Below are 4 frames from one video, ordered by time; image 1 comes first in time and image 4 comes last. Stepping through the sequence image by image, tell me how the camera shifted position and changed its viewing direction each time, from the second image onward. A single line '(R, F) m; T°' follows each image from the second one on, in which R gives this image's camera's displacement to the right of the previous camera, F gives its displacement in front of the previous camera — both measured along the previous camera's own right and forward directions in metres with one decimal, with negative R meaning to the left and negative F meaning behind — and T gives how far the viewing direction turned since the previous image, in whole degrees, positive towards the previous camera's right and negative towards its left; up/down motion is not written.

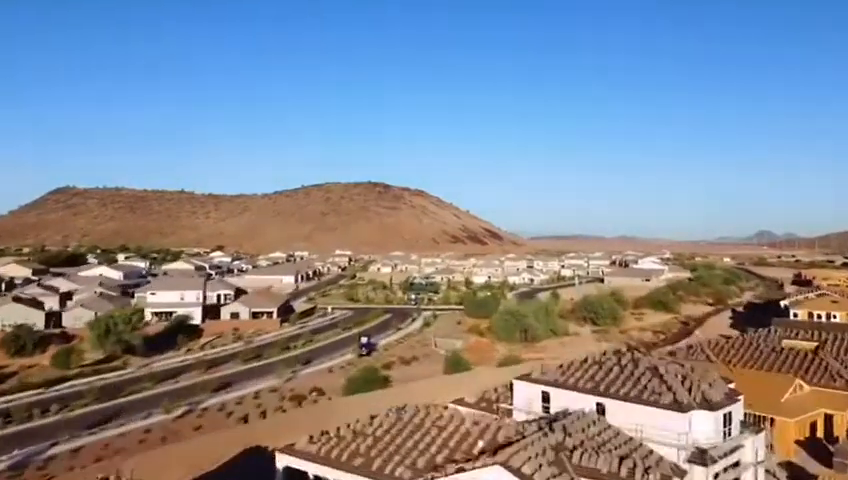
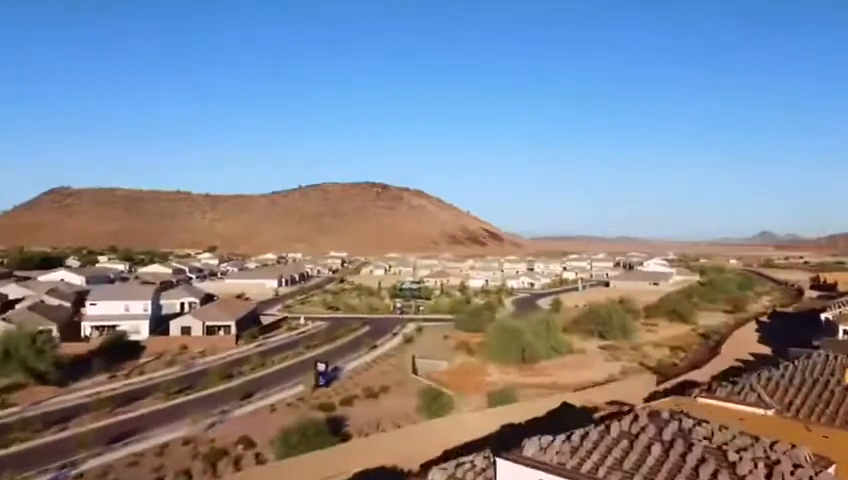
(+1.1, +7.1) m; 0°
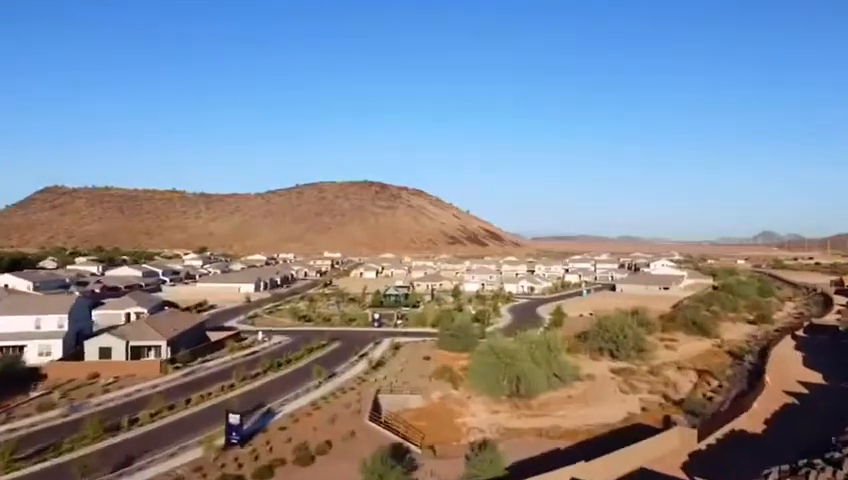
(+1.3, +8.2) m; 0°
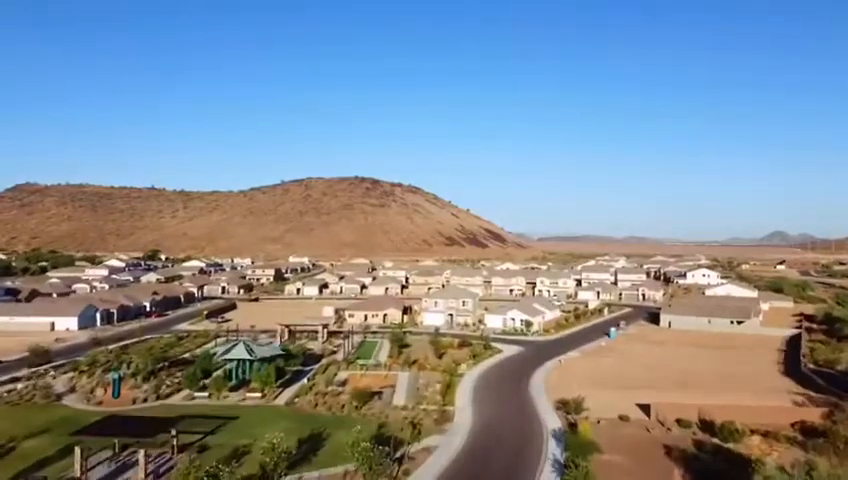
(+5.5, +35.0) m; -1°
